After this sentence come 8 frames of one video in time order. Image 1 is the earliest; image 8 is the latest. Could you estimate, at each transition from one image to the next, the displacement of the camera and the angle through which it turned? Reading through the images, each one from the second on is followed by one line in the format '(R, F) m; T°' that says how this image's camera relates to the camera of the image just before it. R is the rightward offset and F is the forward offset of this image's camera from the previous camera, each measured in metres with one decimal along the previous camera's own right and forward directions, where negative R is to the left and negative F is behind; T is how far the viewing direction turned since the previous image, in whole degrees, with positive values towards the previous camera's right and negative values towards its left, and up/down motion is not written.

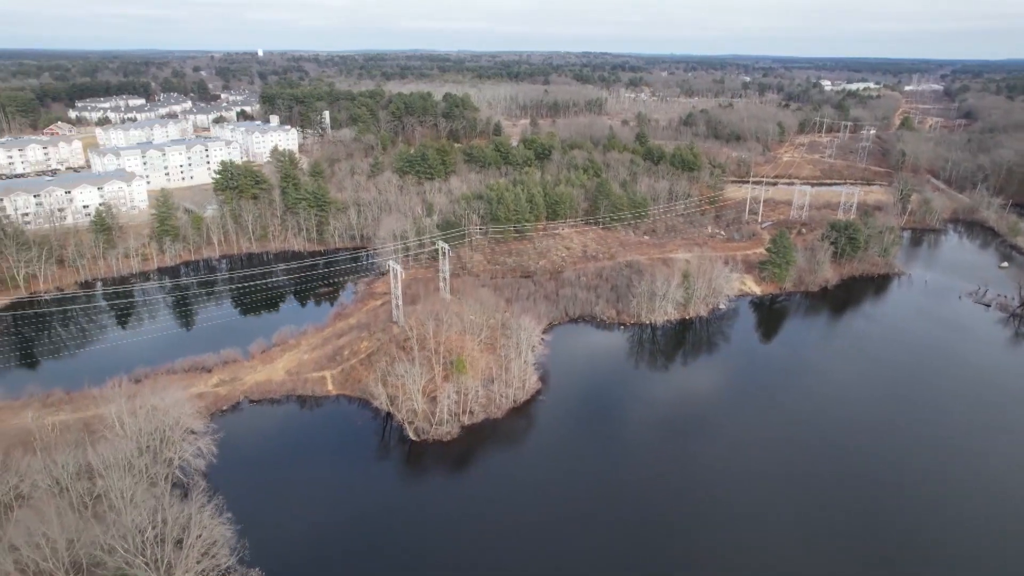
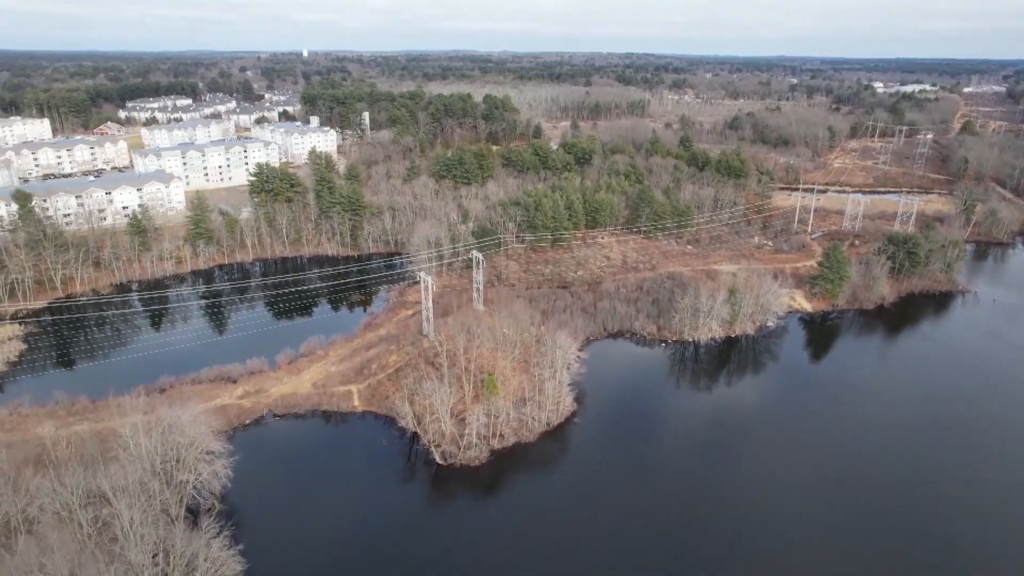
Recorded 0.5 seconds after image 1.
(0.0, +1.0) m; -3°
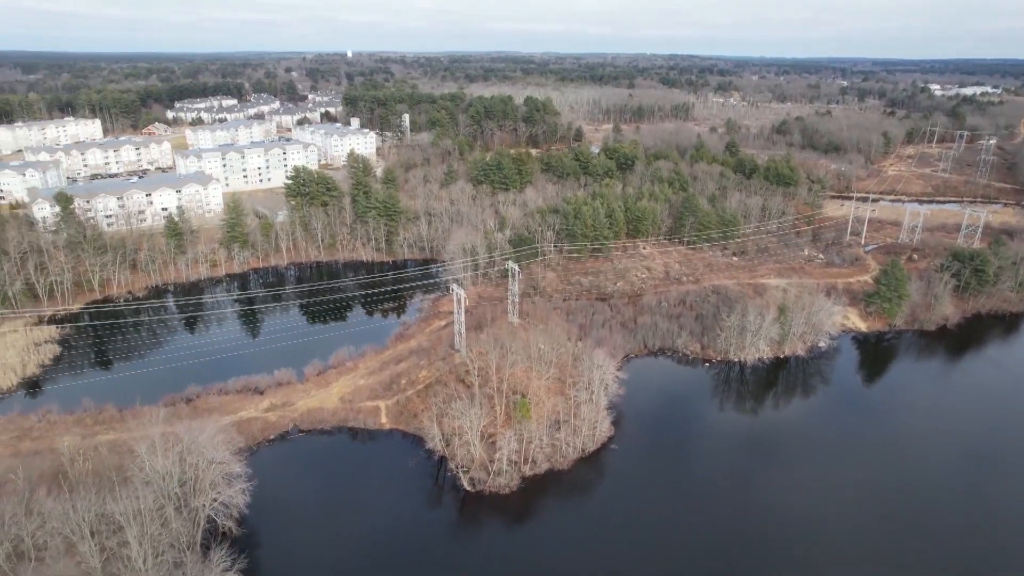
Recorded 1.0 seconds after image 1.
(0.0, +0.9) m; -3°
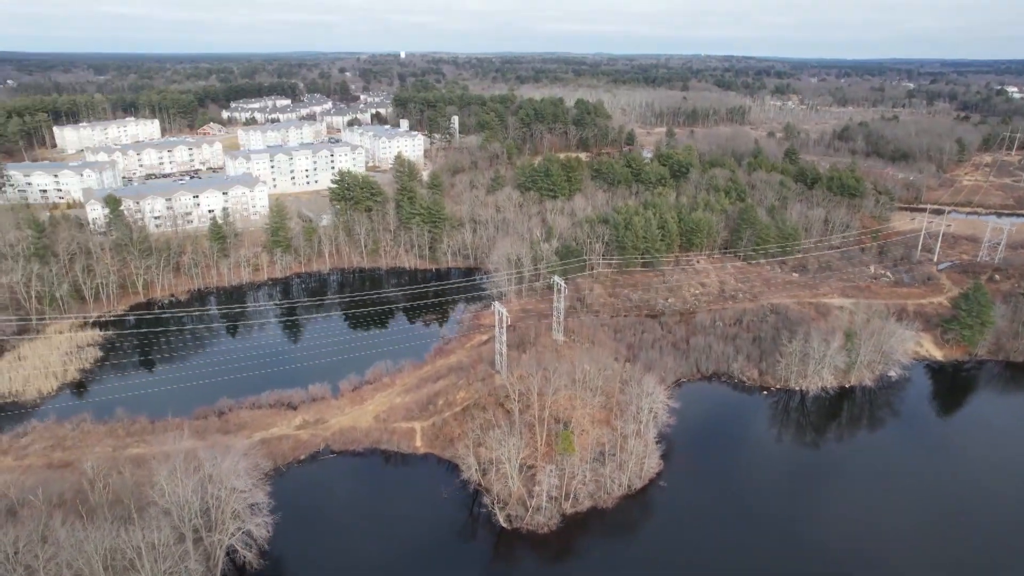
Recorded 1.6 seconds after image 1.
(0.0, +1.1) m; -4°
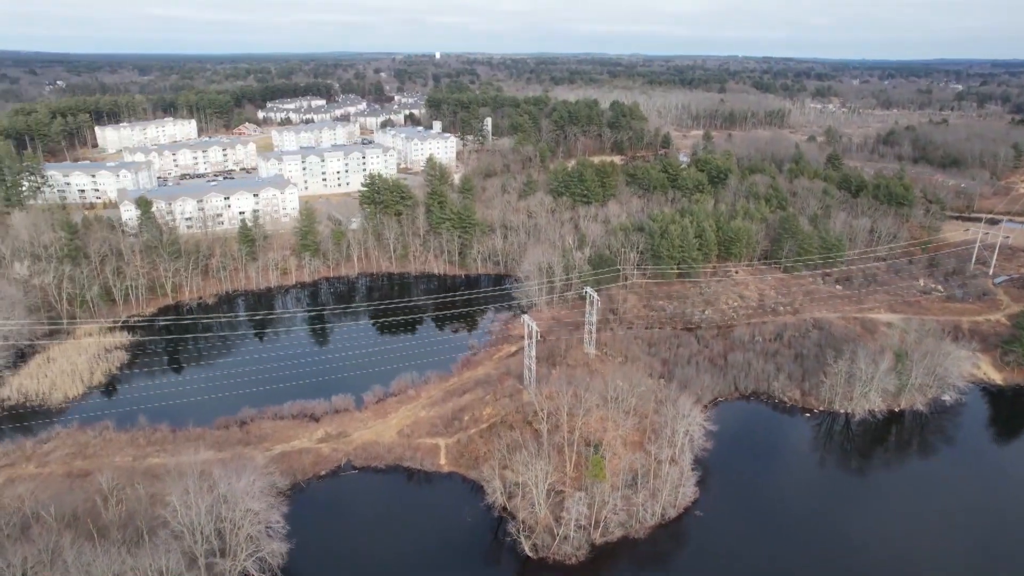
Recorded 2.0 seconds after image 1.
(0.0, +0.7) m; -3°
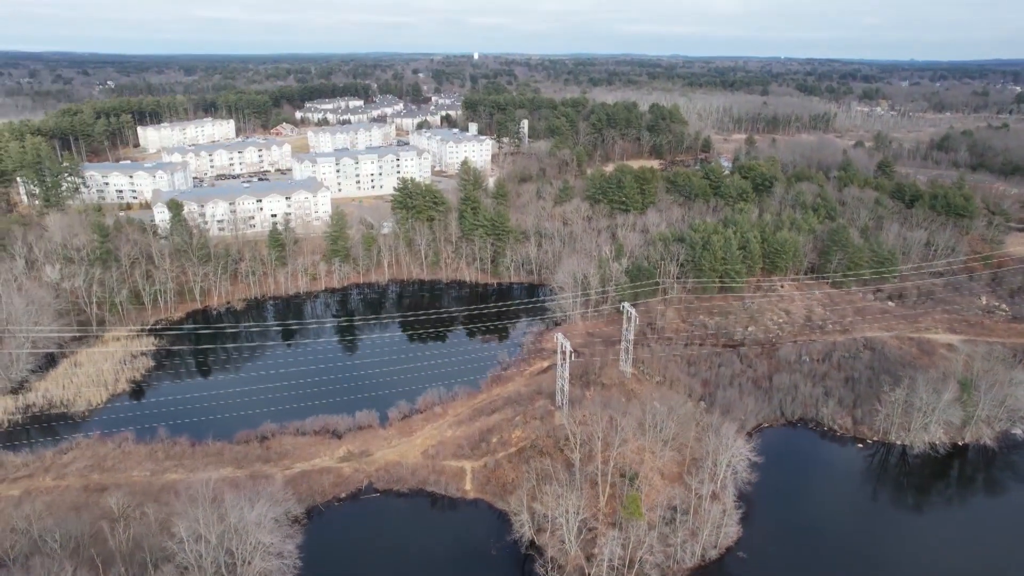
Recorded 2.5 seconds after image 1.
(0.0, +1.0) m; -3°
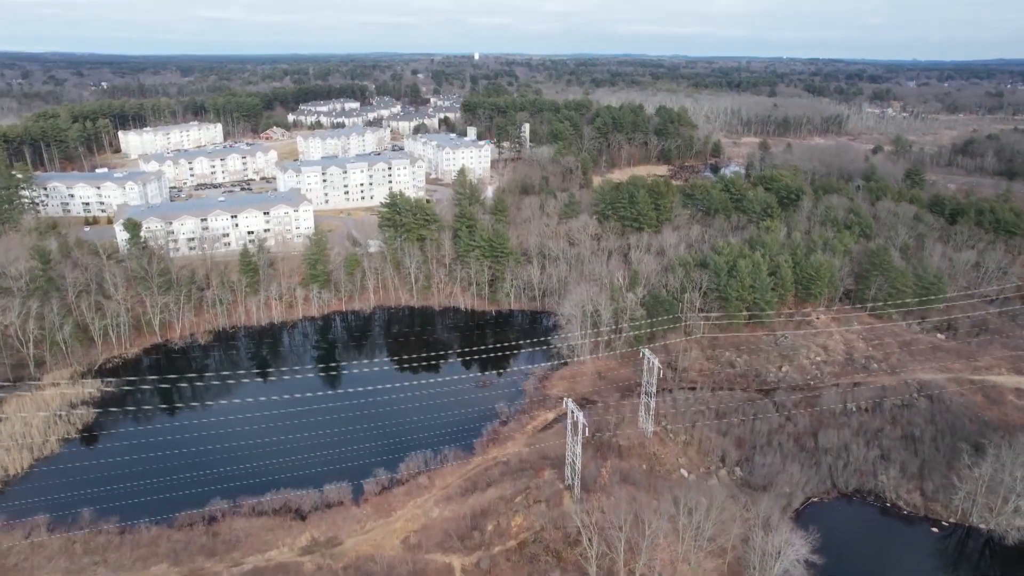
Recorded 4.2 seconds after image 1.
(0.0, +3.1) m; 0°
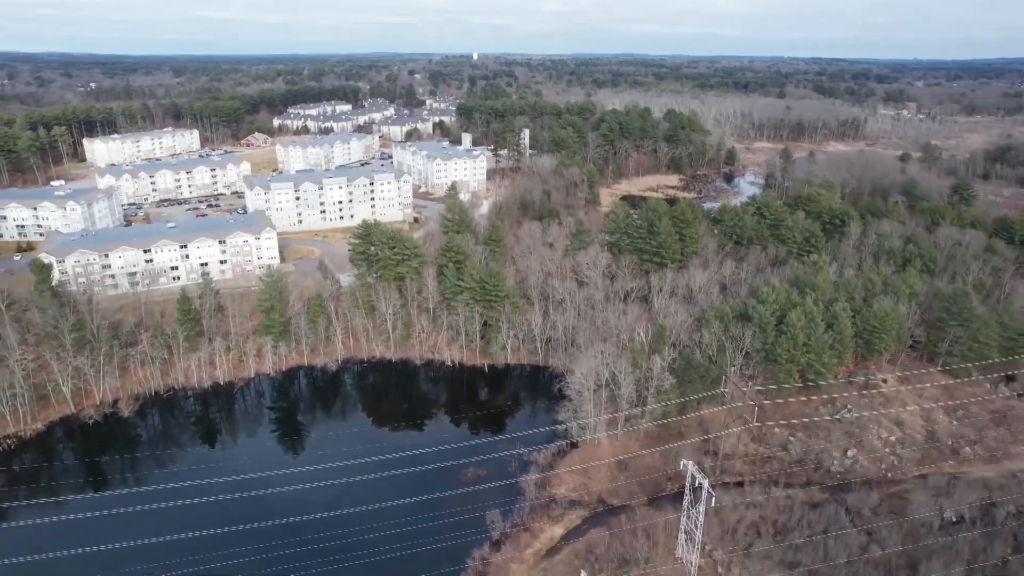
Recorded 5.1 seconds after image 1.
(+0.1, +4.4) m; 0°
